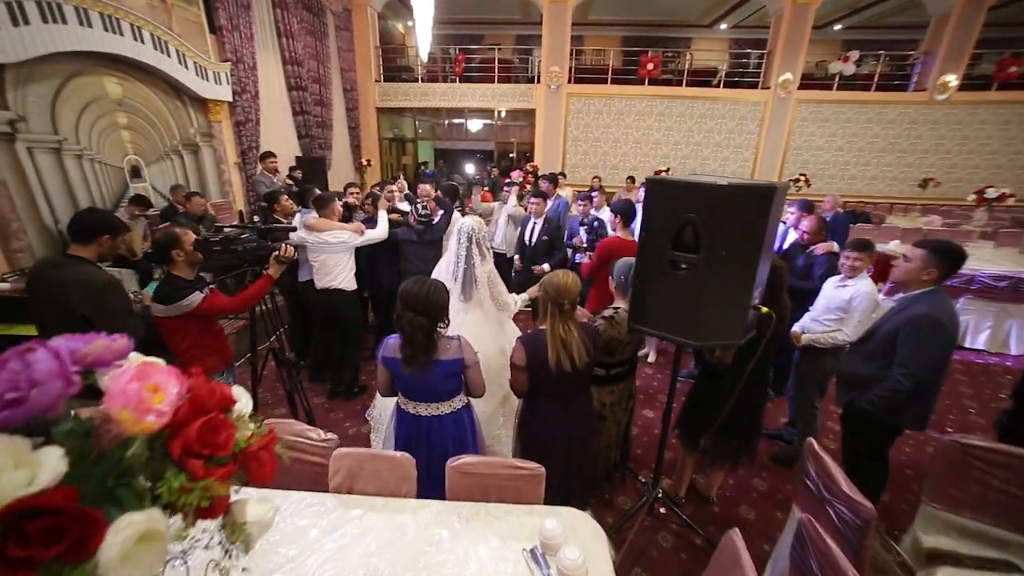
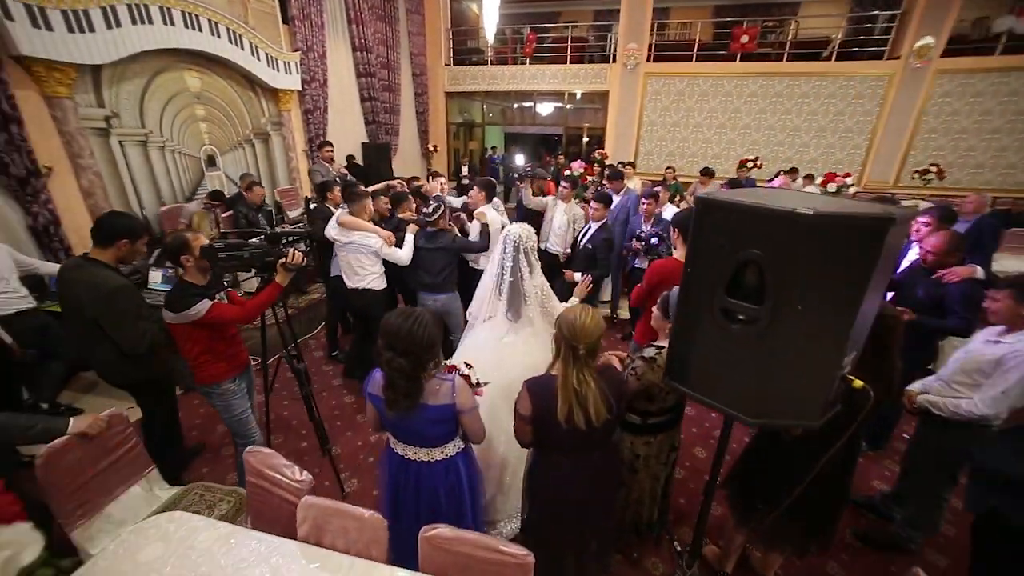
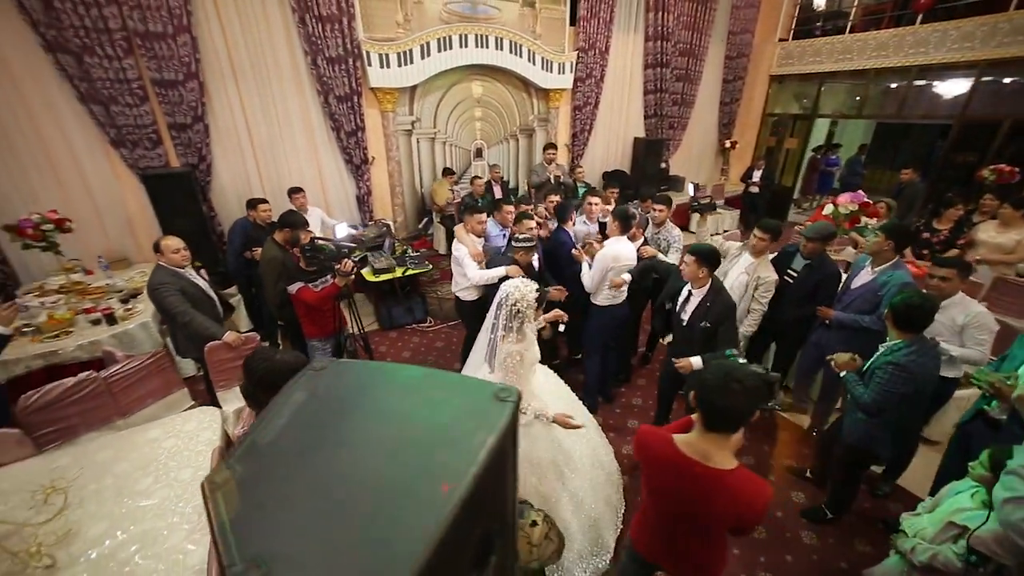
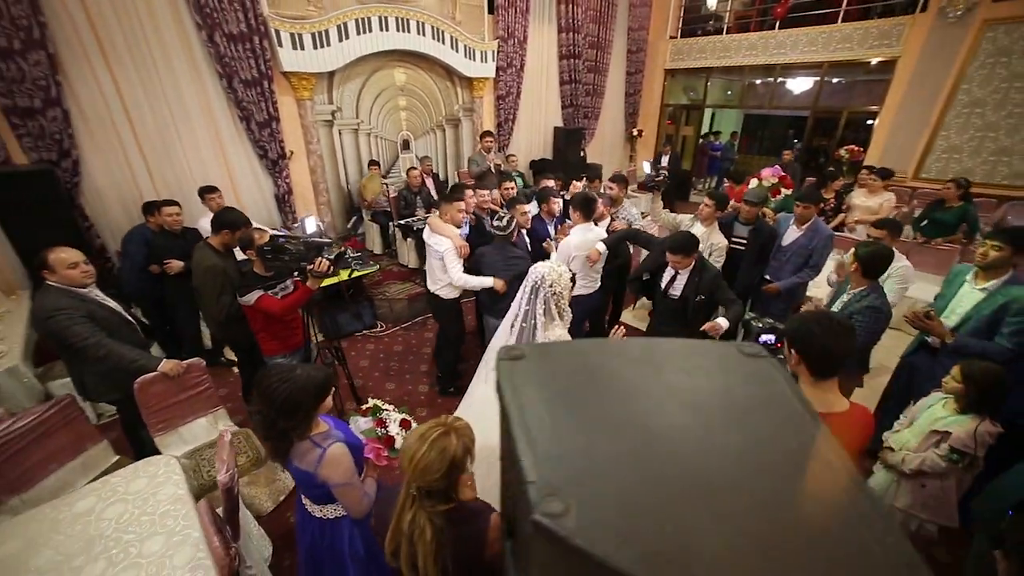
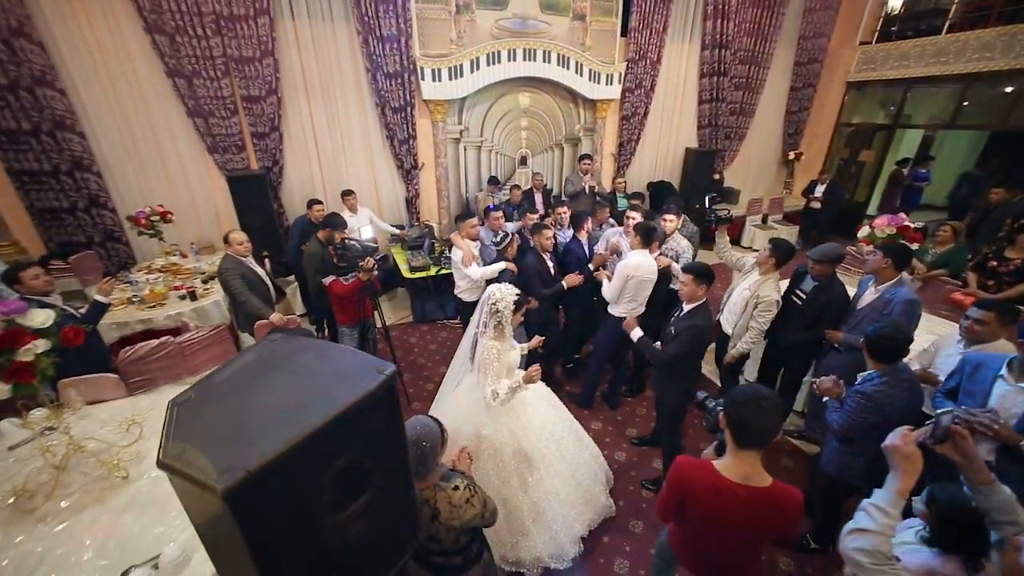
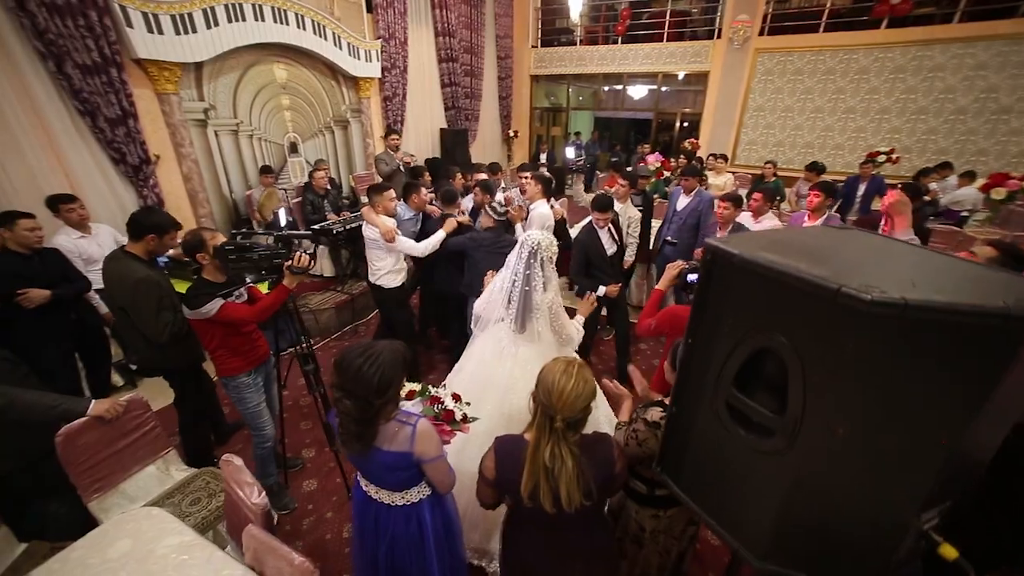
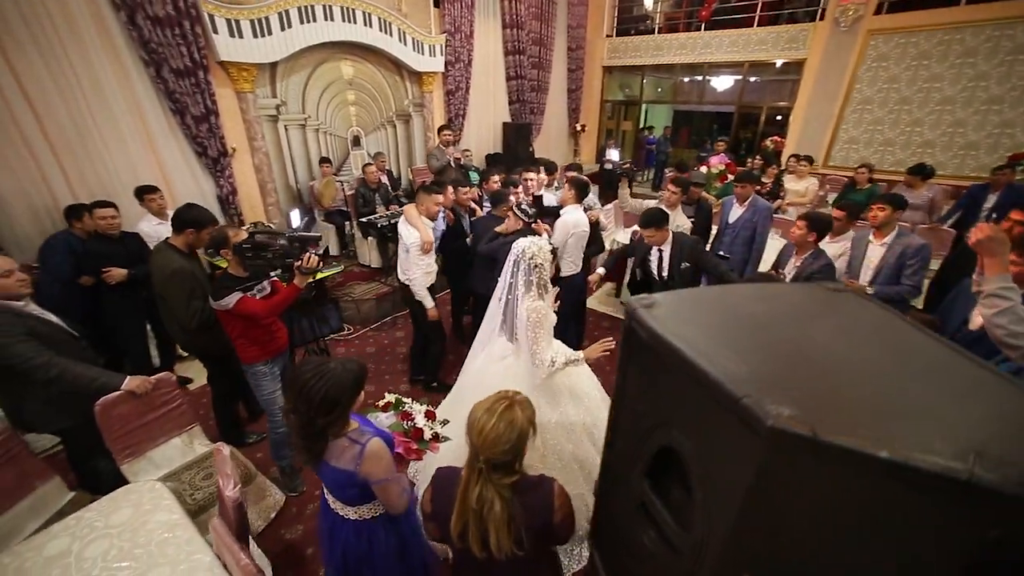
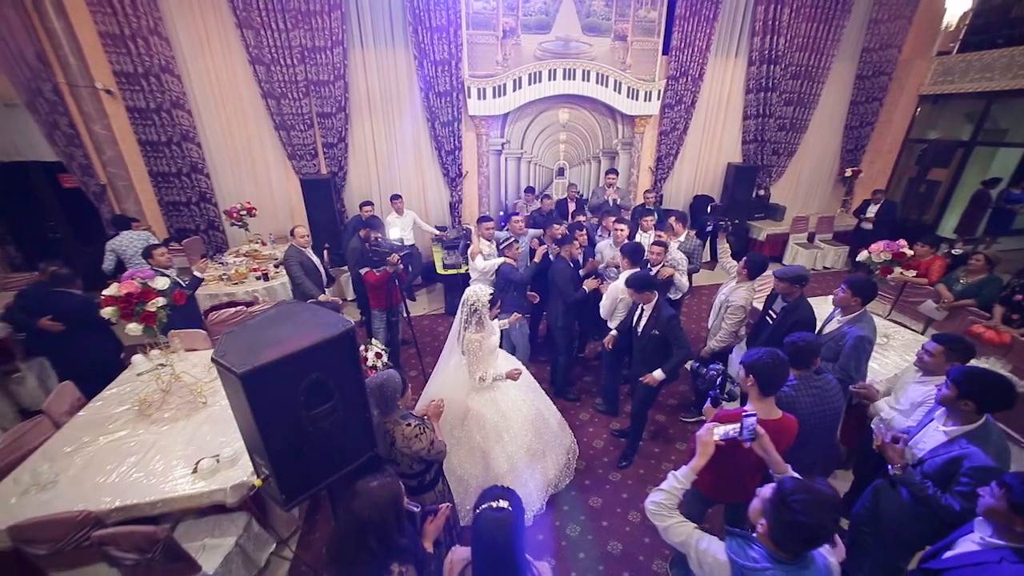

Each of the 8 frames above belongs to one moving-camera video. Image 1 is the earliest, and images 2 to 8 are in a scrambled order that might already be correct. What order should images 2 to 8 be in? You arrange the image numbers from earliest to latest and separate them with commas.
2, 6, 7, 4, 3, 5, 8
